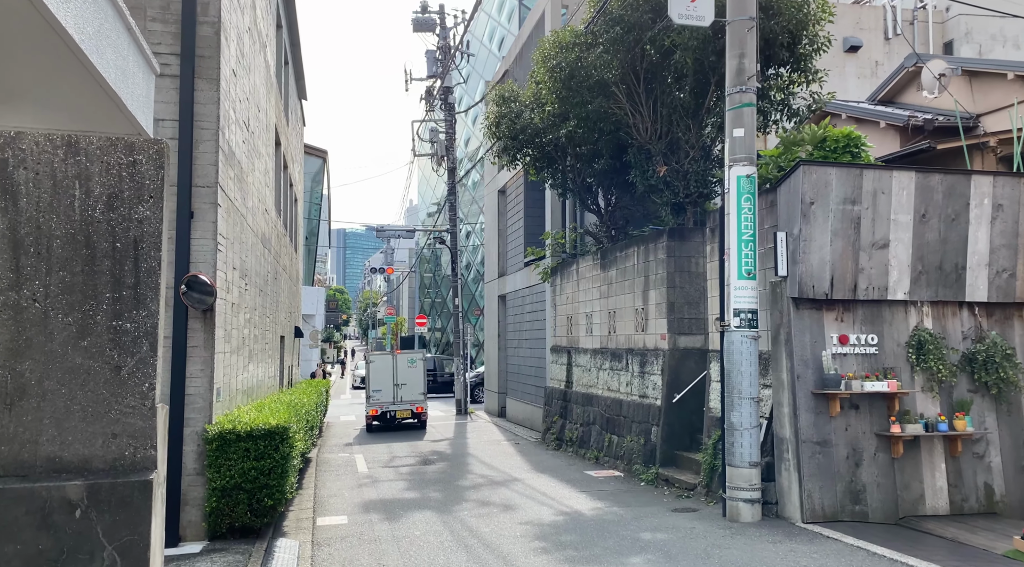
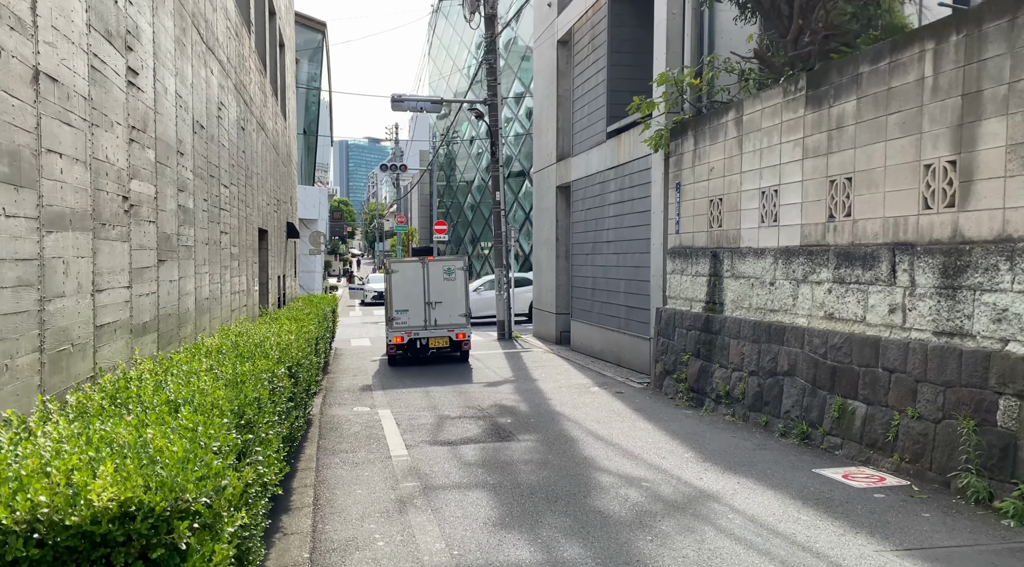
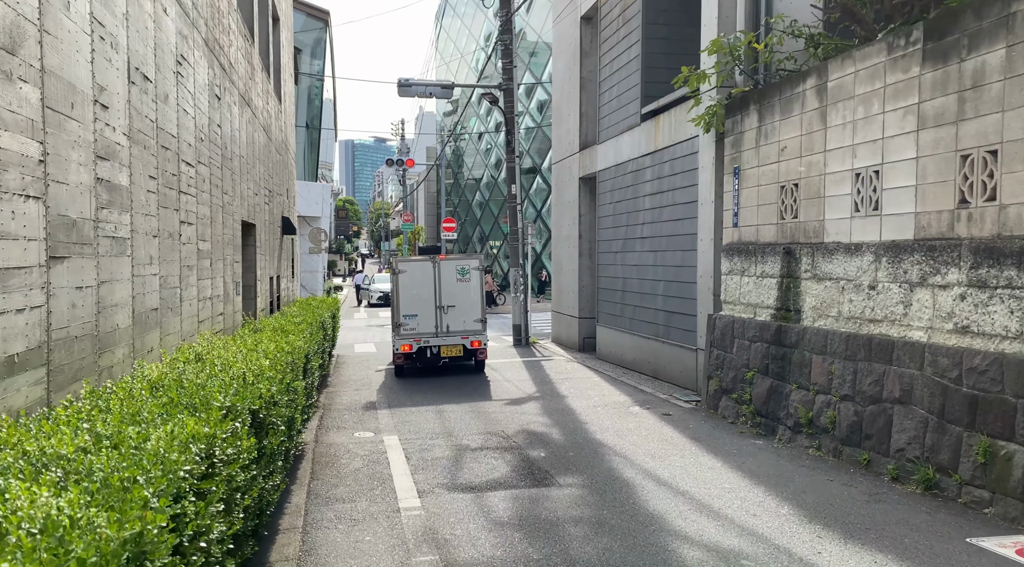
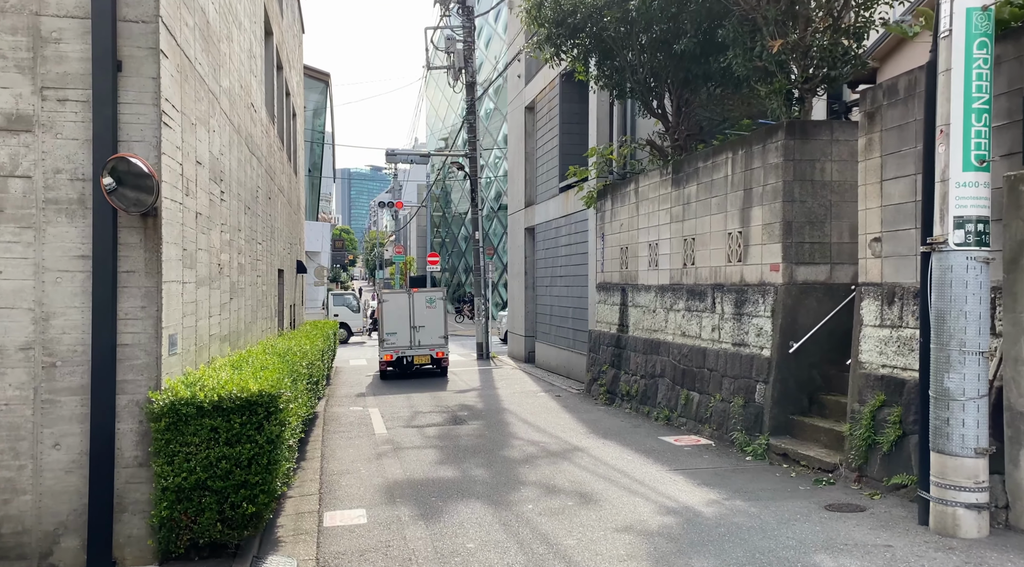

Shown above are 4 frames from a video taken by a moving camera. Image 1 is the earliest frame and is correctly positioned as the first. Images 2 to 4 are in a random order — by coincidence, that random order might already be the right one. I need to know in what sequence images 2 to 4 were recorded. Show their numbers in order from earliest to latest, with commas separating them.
4, 2, 3
